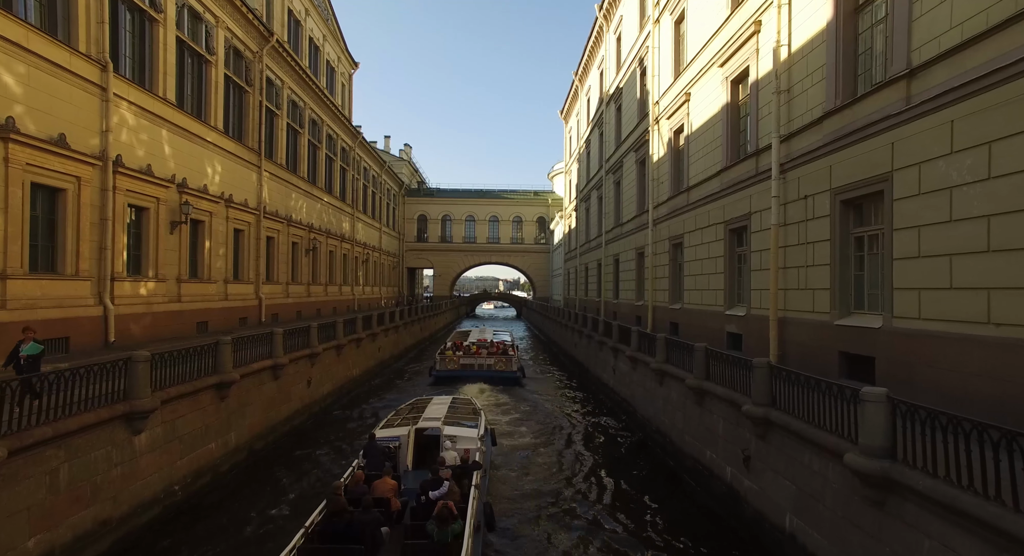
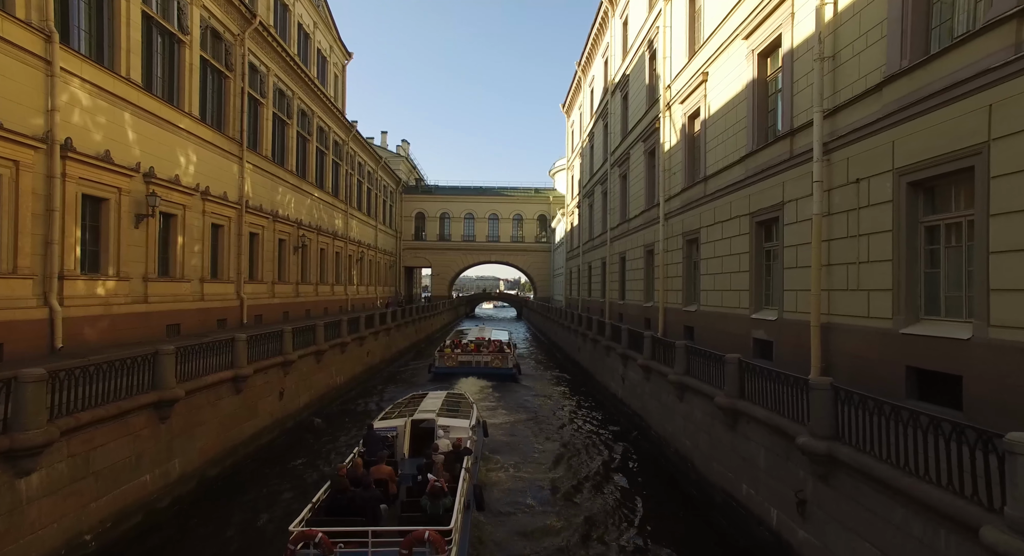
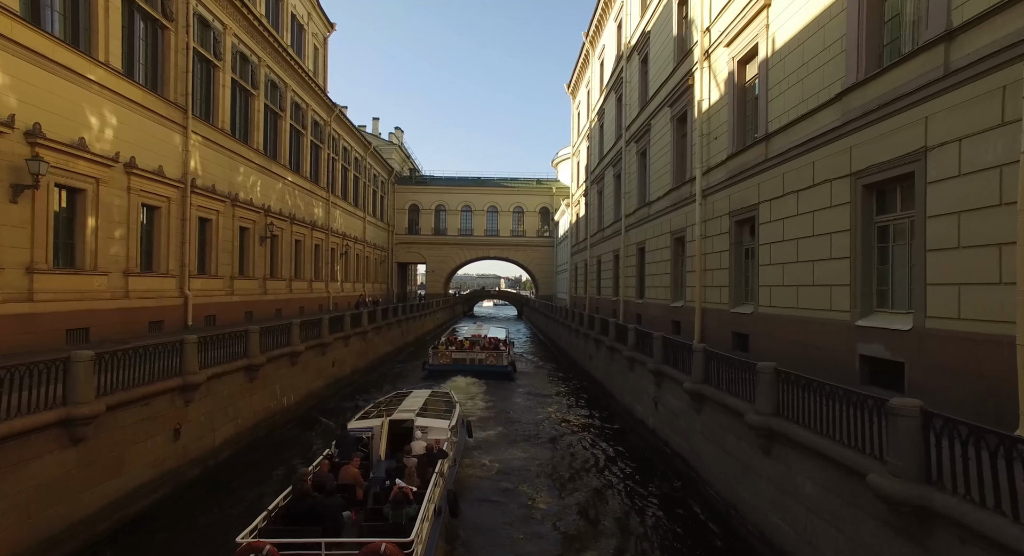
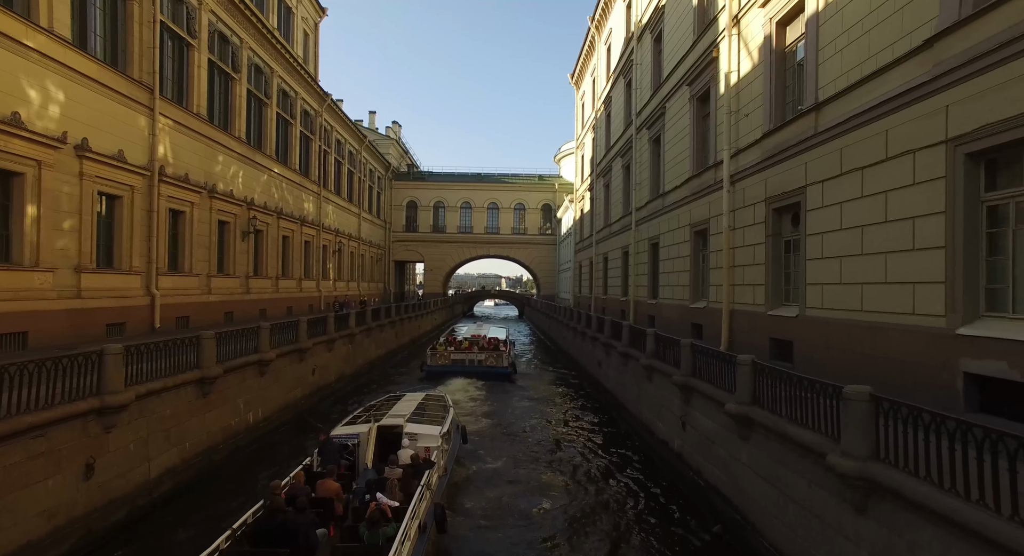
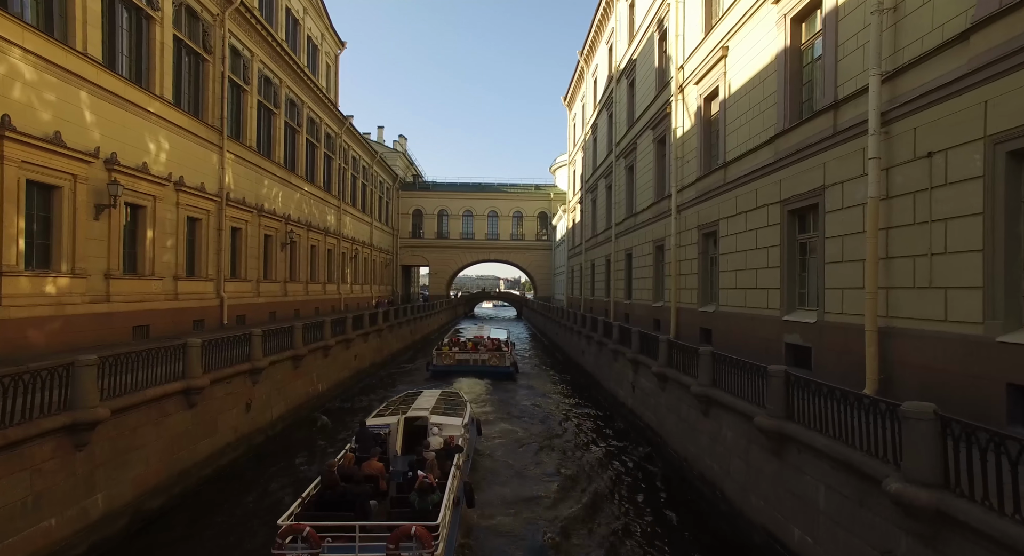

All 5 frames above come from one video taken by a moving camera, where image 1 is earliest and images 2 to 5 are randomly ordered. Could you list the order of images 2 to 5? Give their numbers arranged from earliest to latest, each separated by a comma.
2, 5, 3, 4
